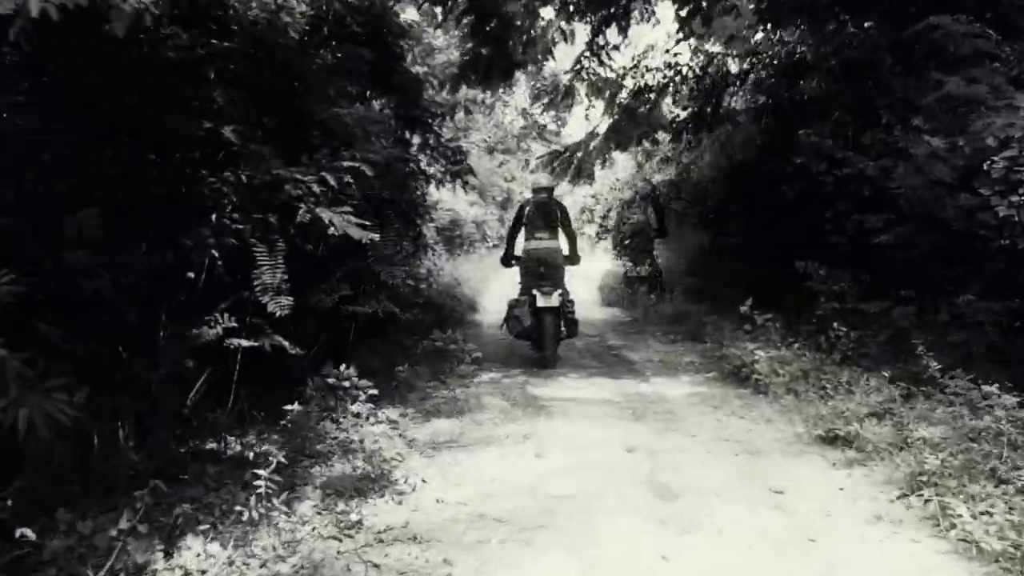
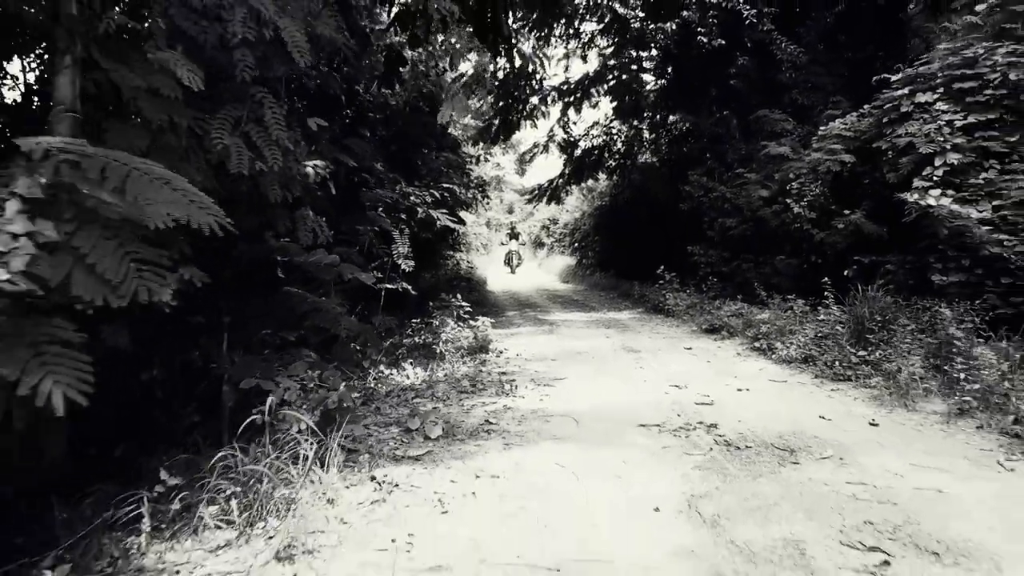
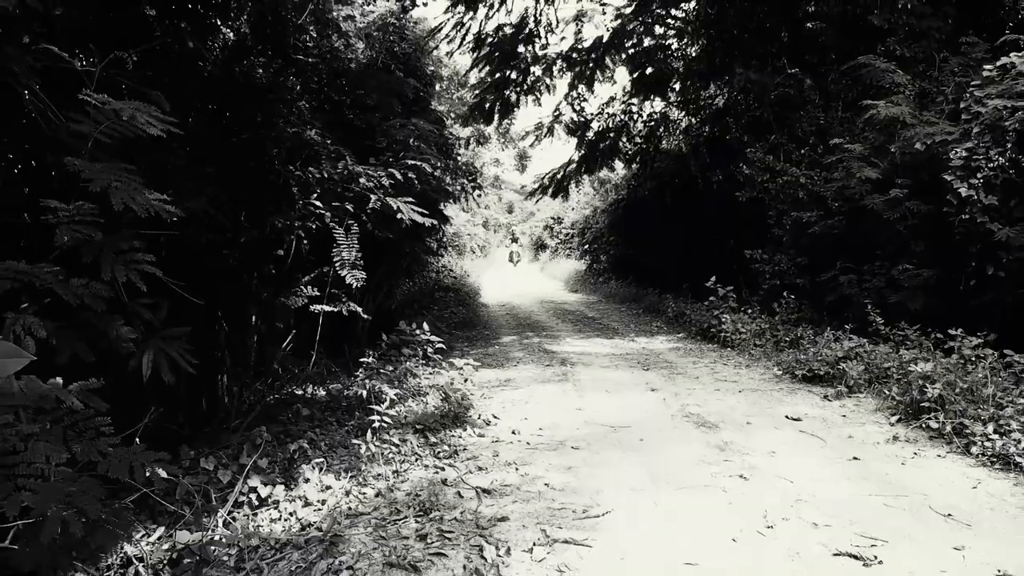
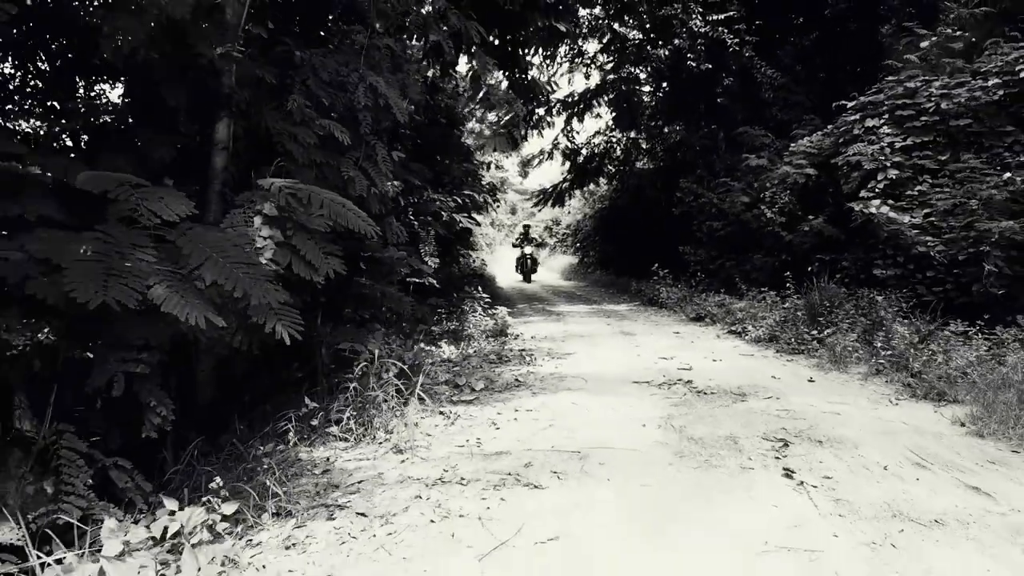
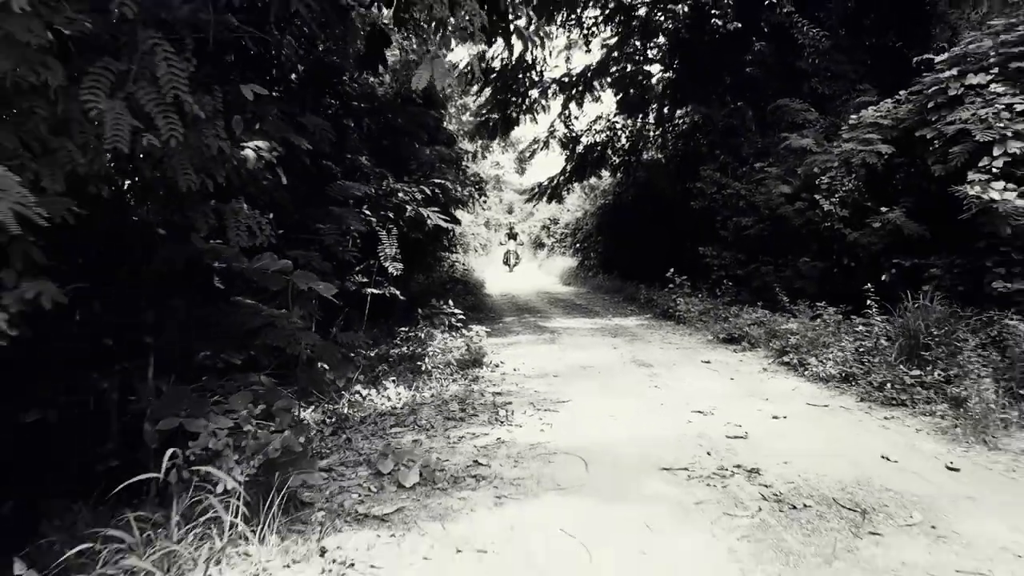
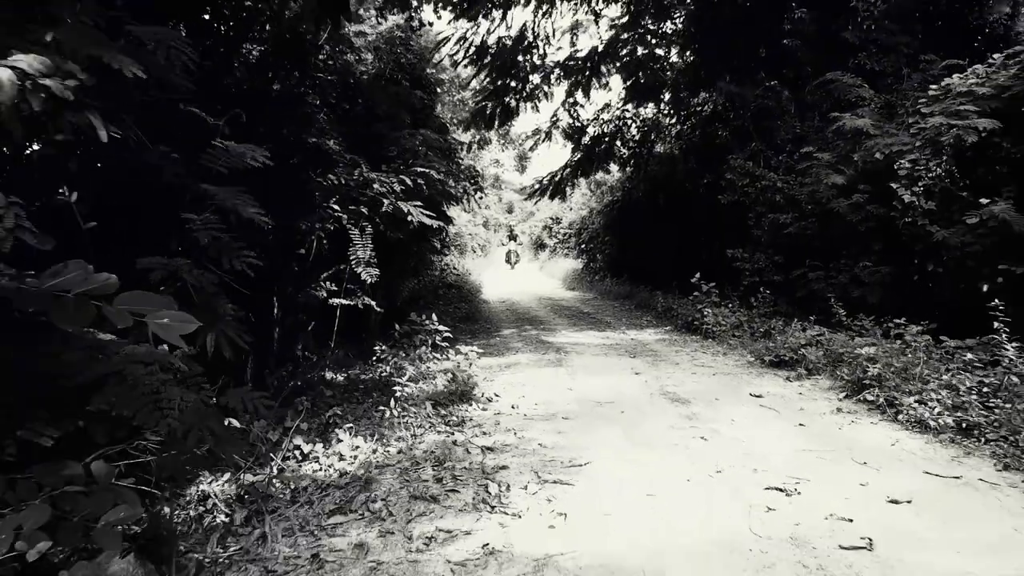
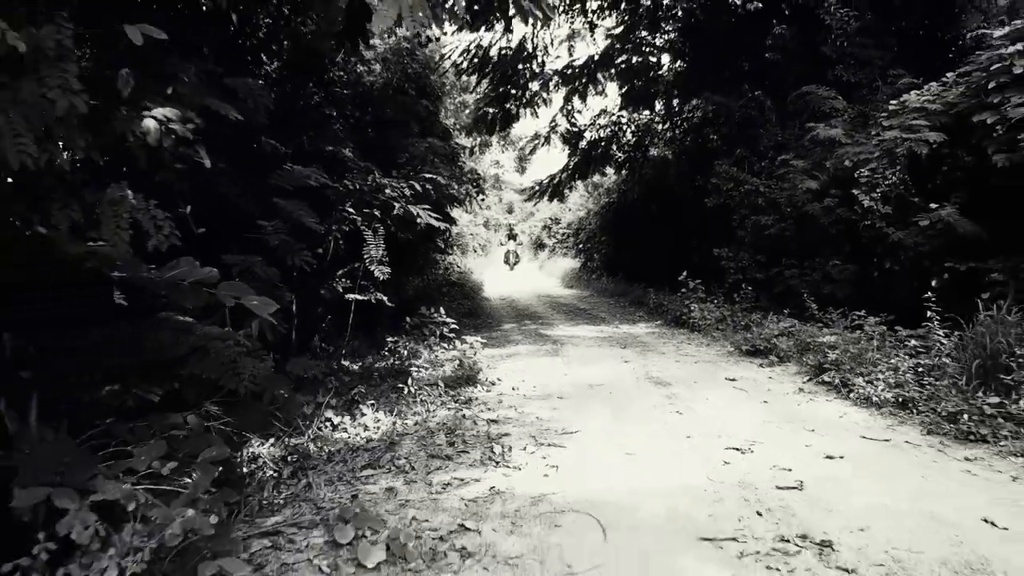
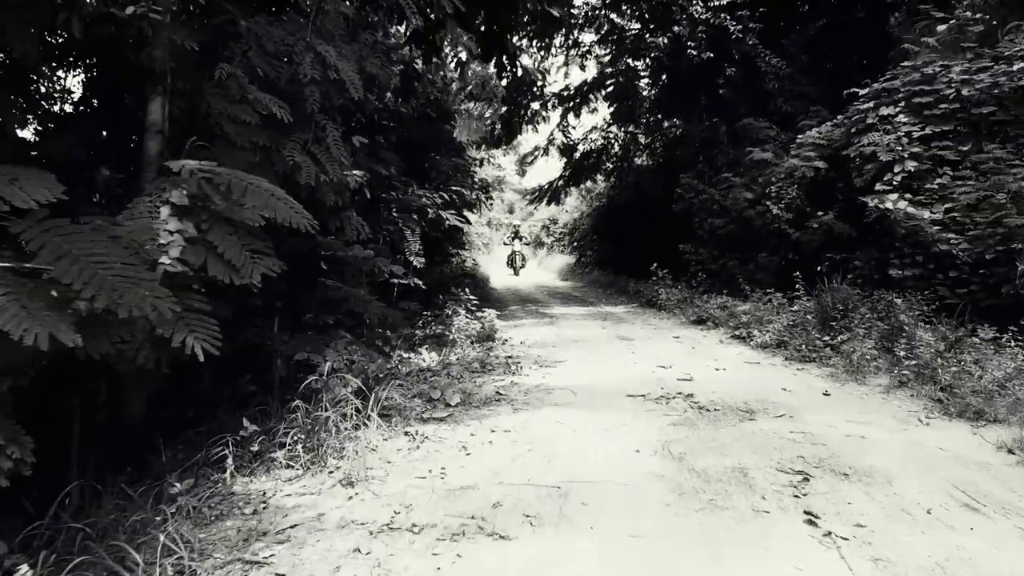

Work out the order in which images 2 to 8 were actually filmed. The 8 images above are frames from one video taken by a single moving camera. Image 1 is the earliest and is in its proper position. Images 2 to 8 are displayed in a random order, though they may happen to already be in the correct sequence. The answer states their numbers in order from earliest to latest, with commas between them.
3, 6, 7, 5, 2, 8, 4
